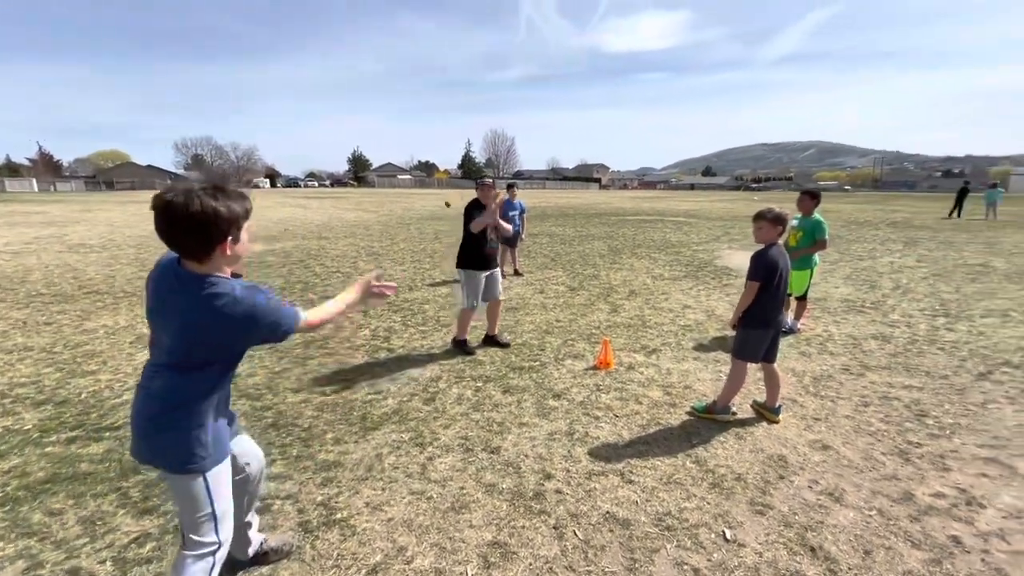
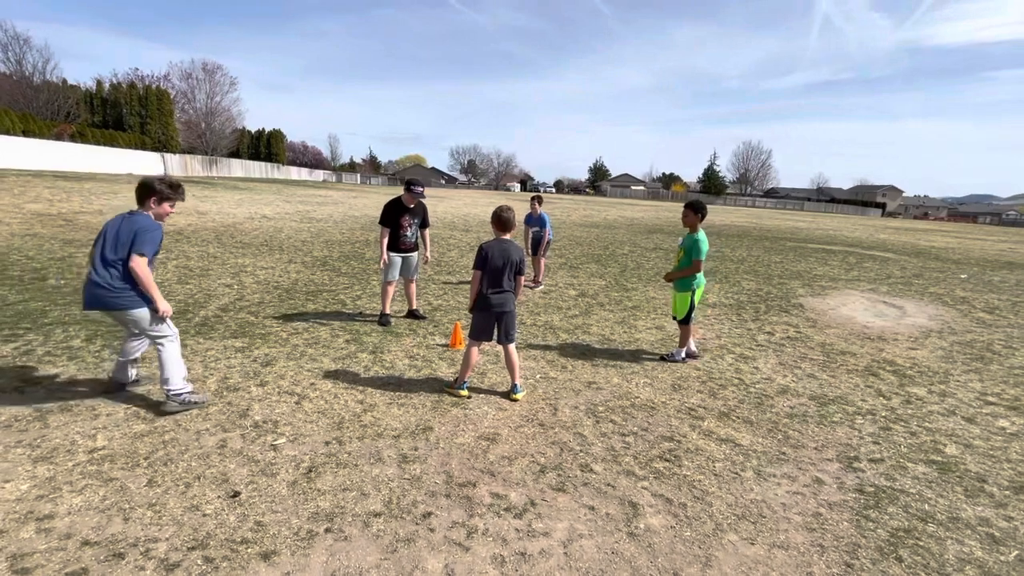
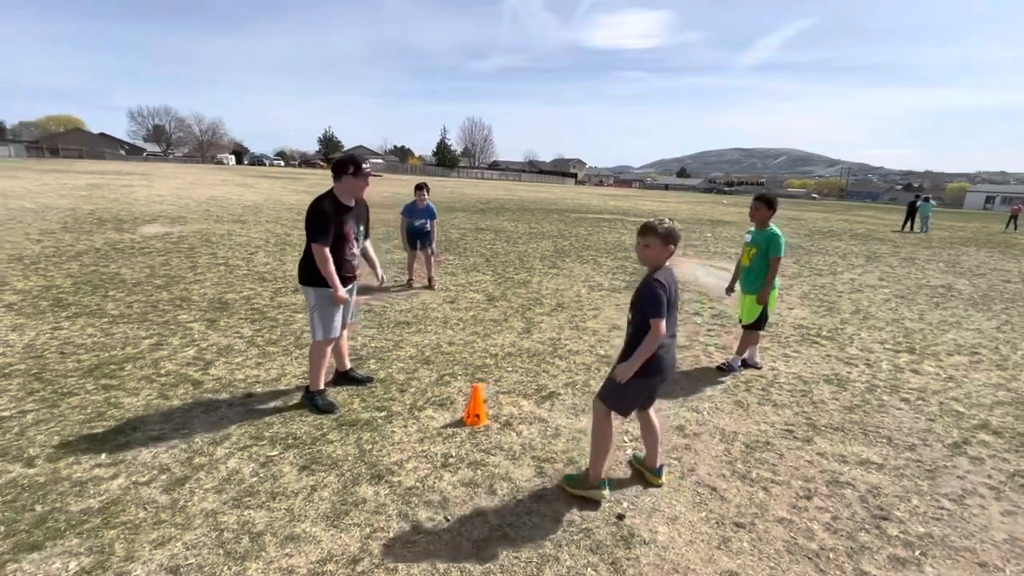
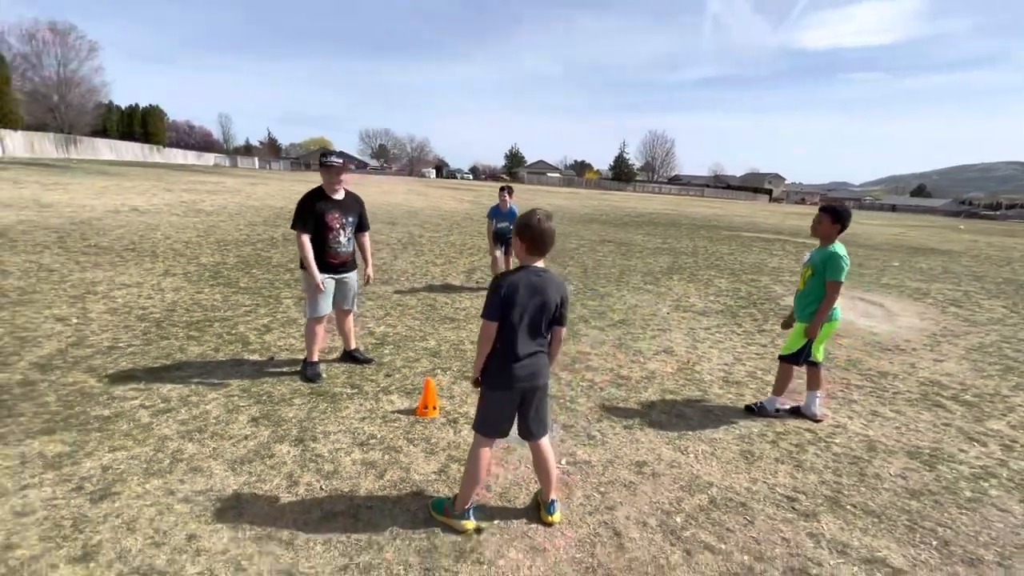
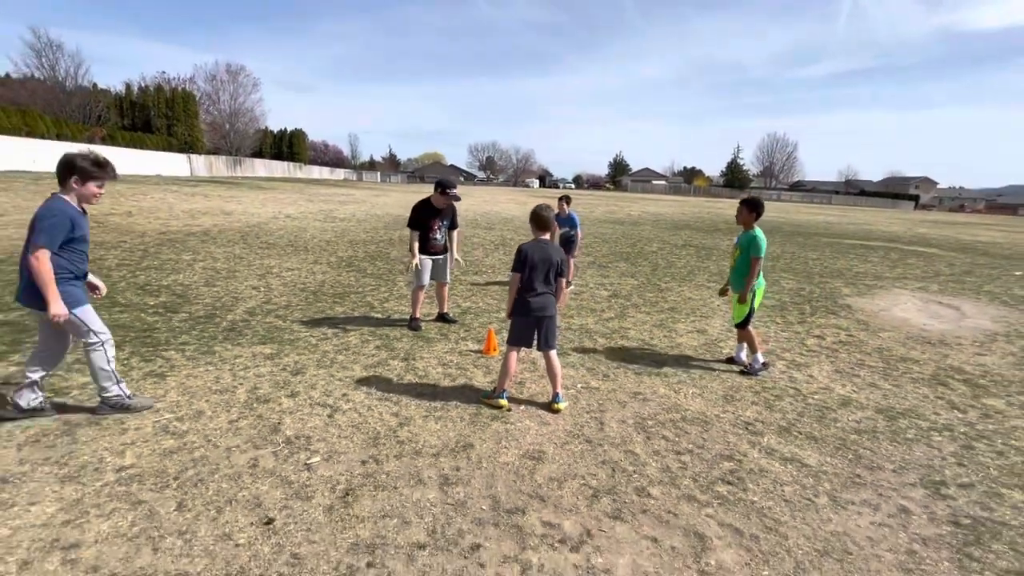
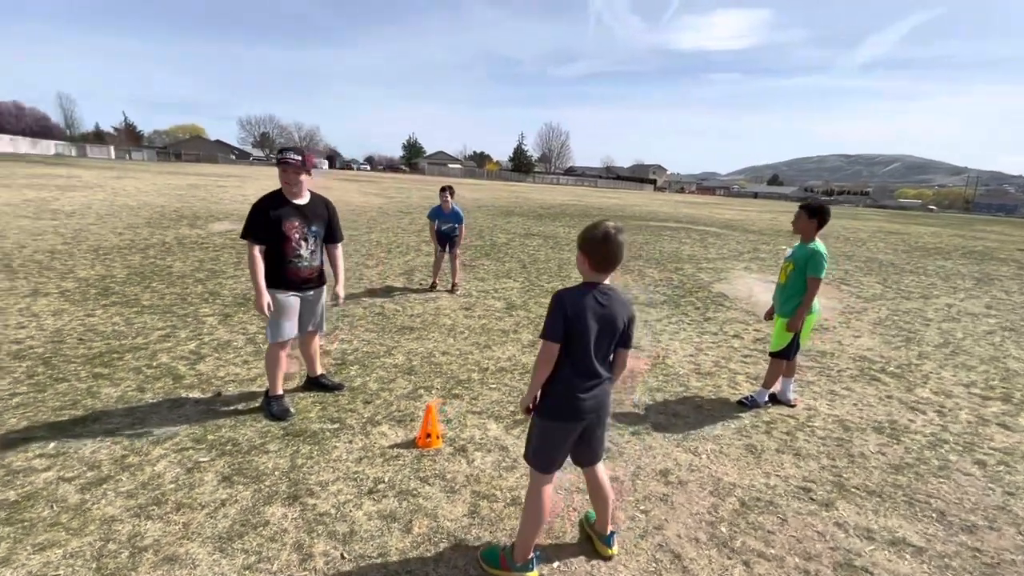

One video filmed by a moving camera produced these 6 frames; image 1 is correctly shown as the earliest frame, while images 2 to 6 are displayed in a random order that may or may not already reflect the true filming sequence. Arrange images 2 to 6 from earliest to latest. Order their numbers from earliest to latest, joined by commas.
3, 6, 4, 5, 2
